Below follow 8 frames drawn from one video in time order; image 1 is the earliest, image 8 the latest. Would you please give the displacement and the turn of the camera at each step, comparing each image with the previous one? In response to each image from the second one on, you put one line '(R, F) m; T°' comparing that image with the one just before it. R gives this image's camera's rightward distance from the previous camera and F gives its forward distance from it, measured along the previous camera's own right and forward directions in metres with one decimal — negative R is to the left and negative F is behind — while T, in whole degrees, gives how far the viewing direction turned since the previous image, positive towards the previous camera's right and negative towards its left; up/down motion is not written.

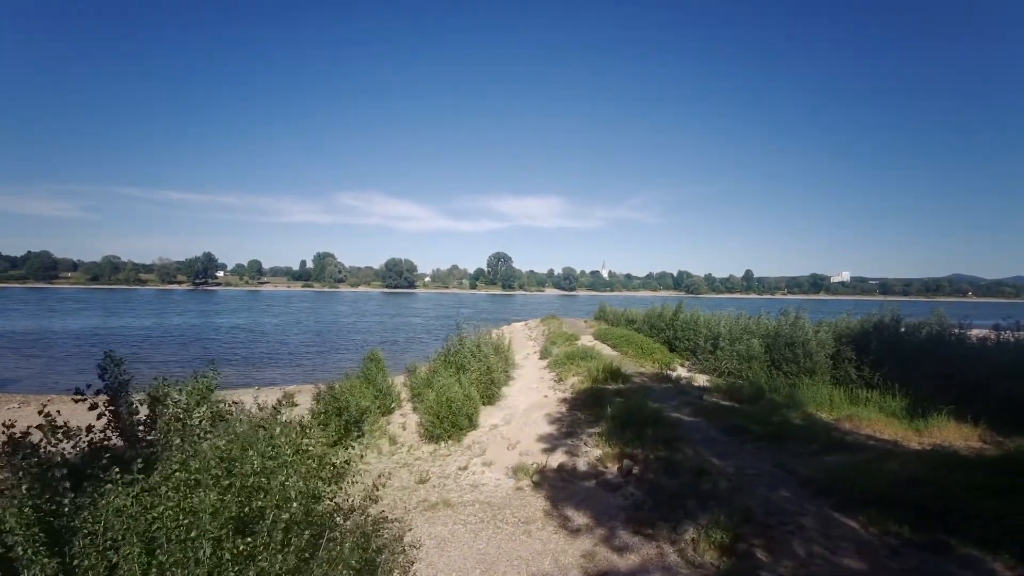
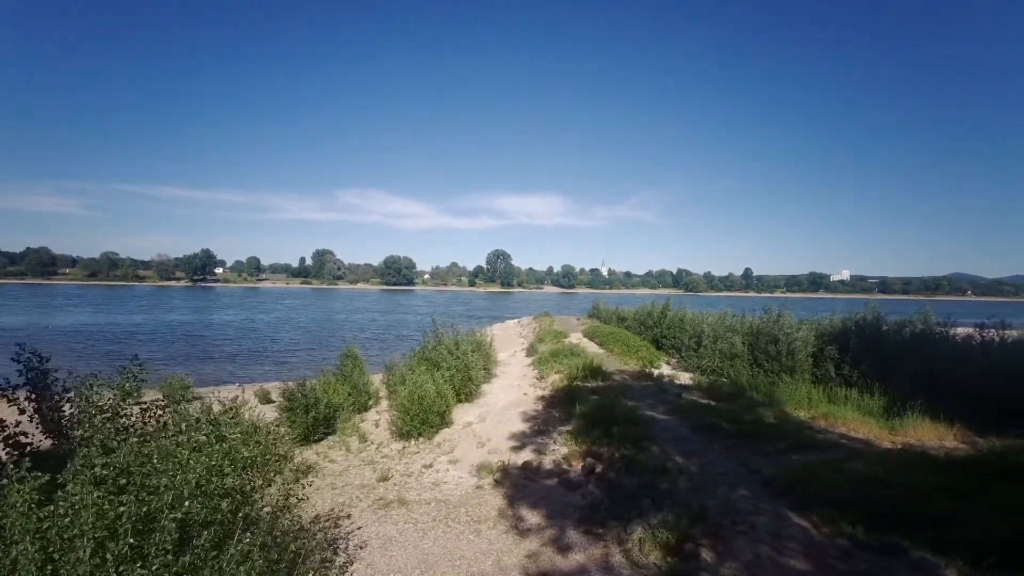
(+0.7, +0.1) m; 0°
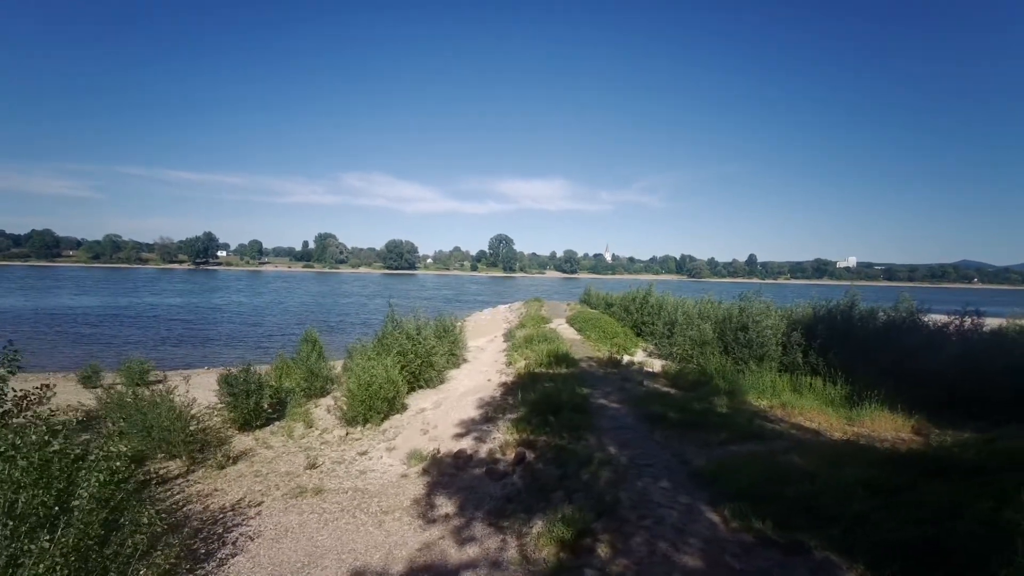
(+1.4, +0.3) m; 0°
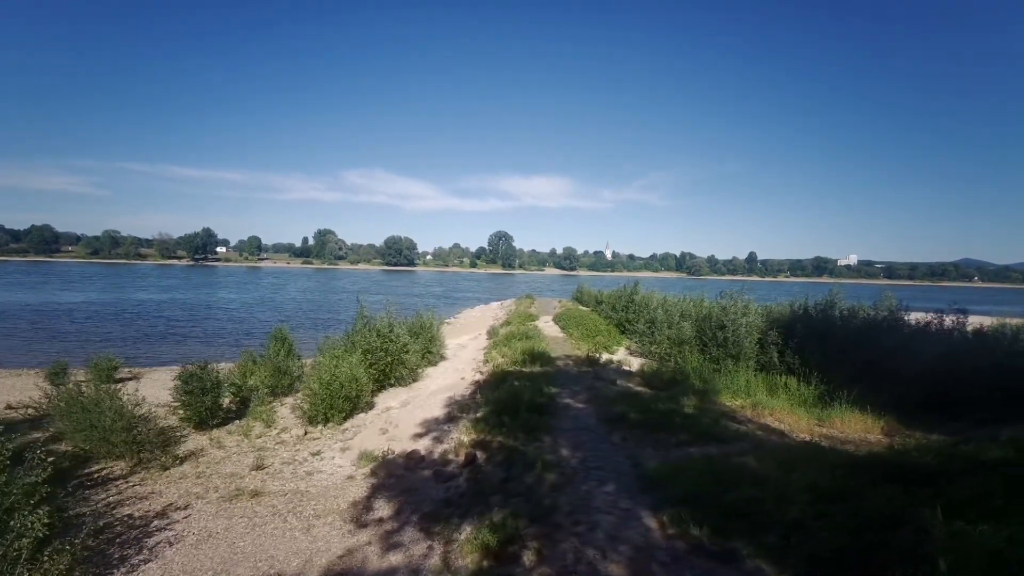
(+0.9, +0.2) m; 0°
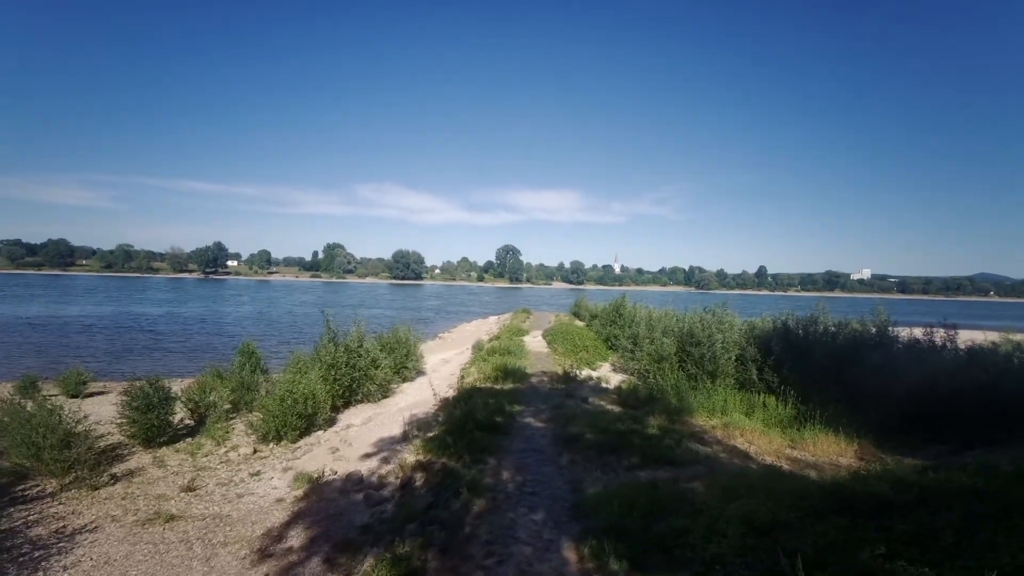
(+1.2, +0.3) m; -1°
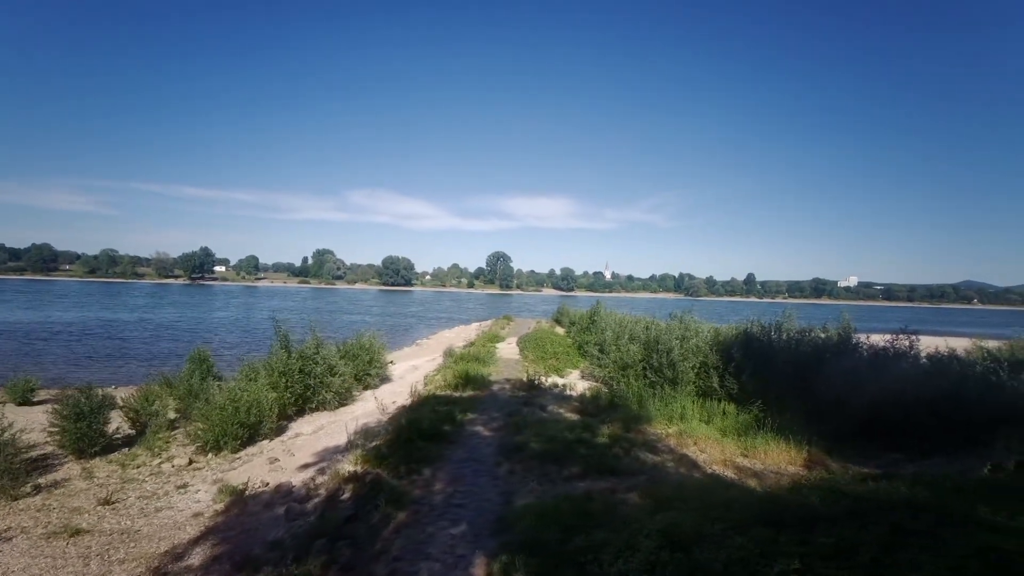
(+1.0, +0.2) m; +1°
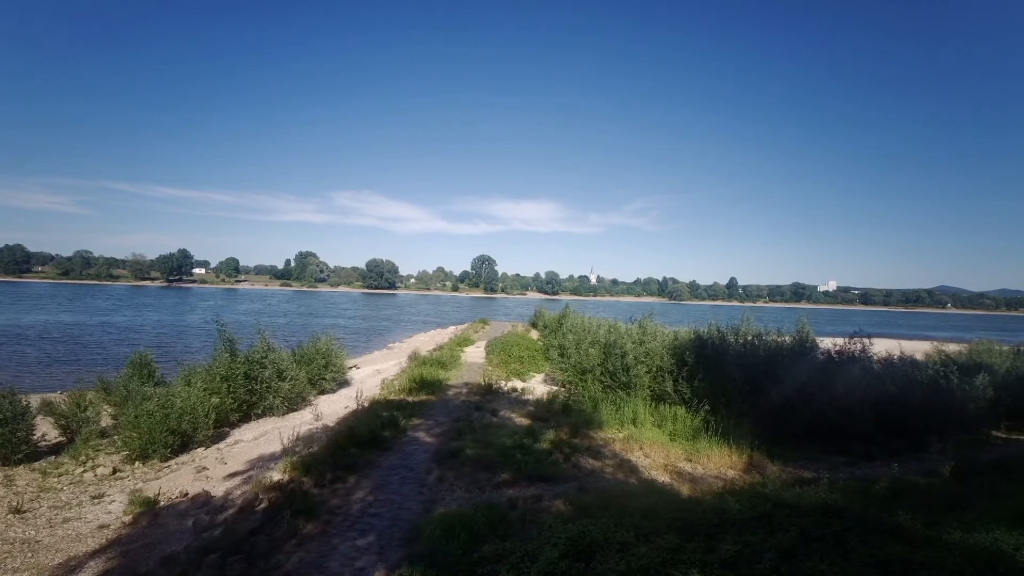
(+1.0, +0.2) m; +2°
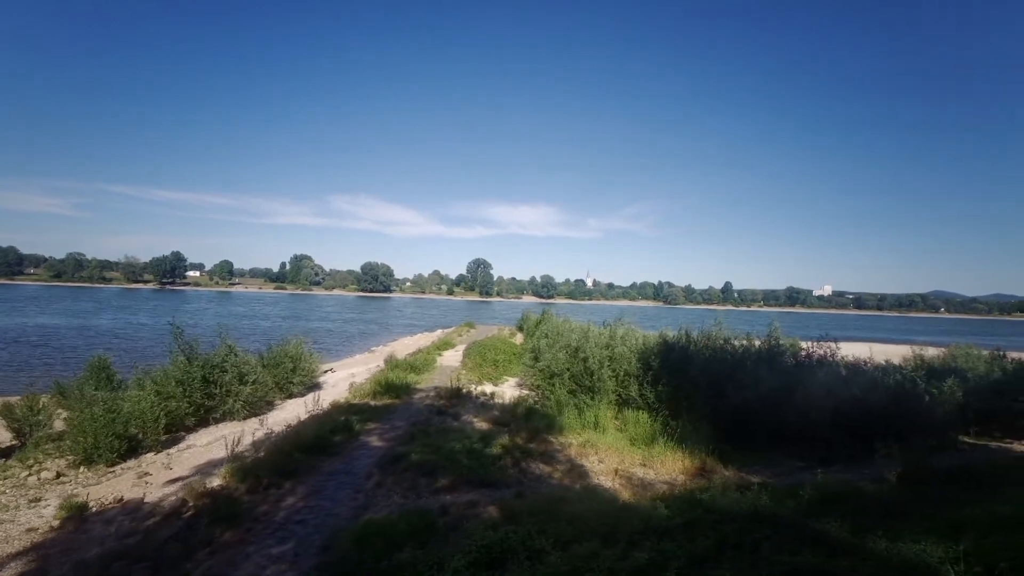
(+1.0, +0.1) m; 0°
